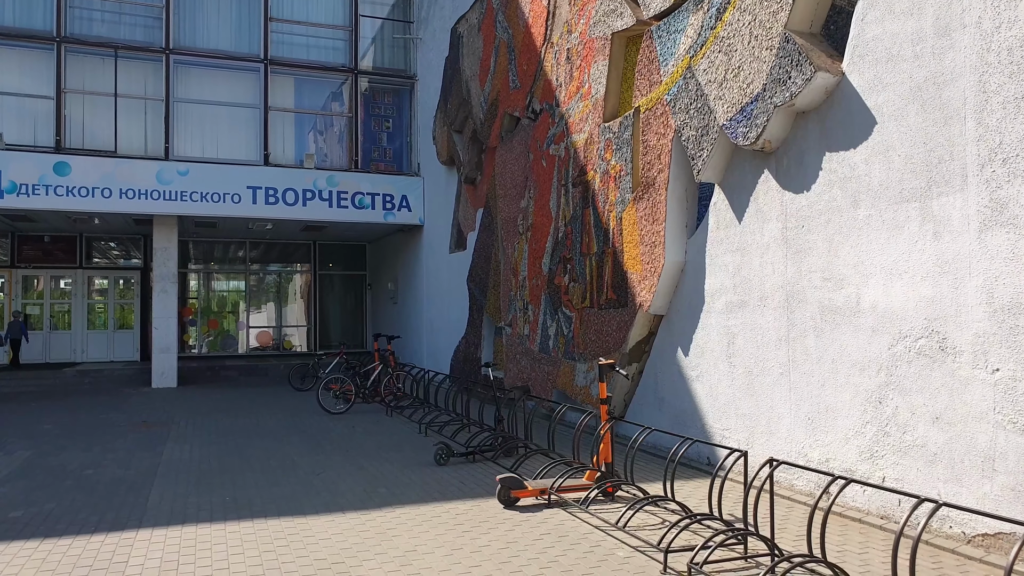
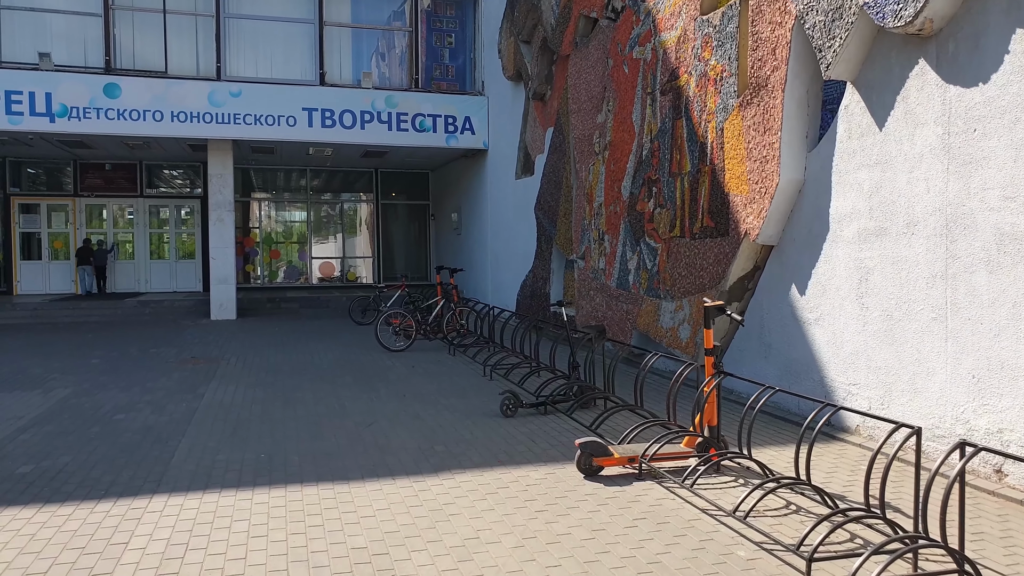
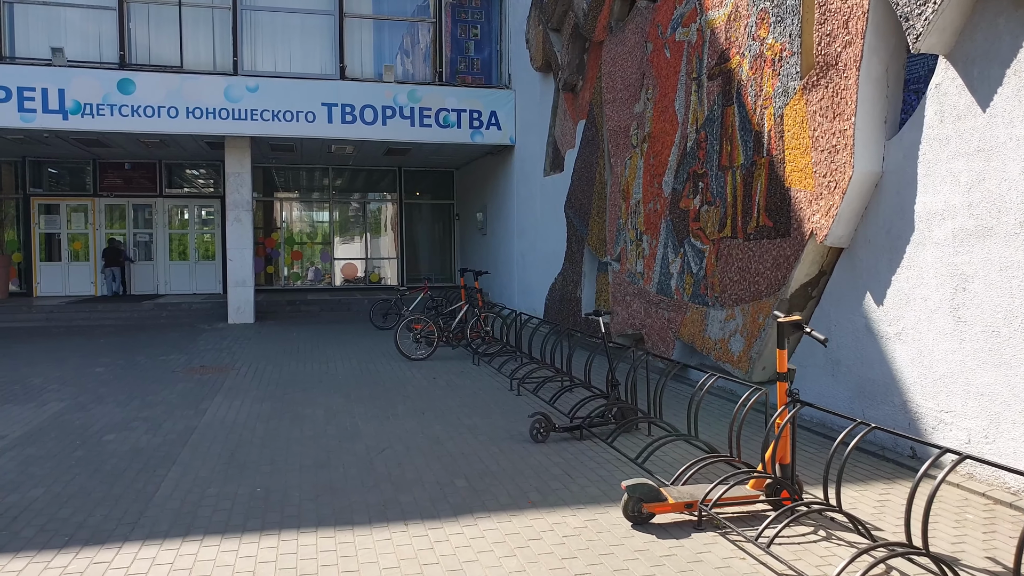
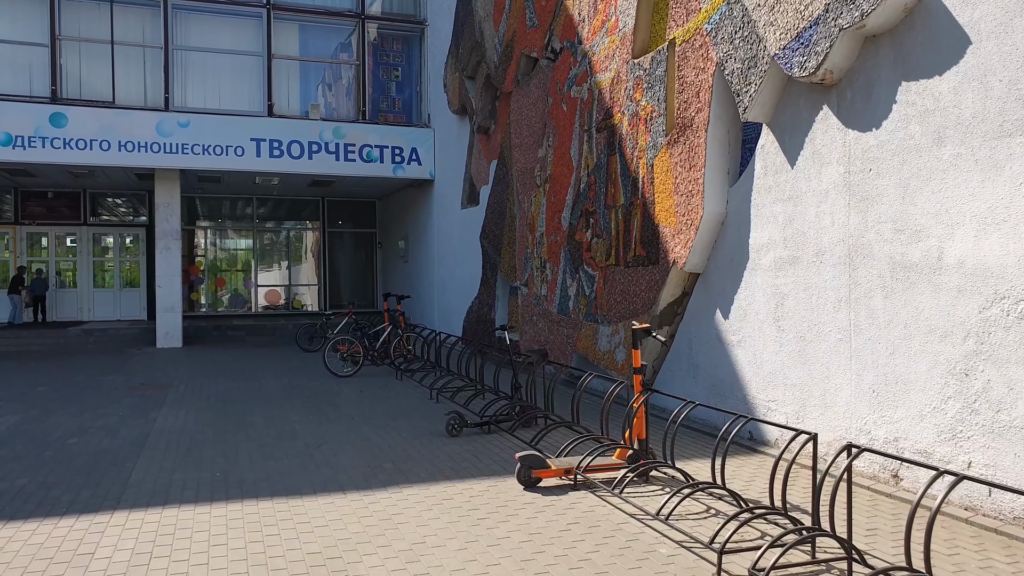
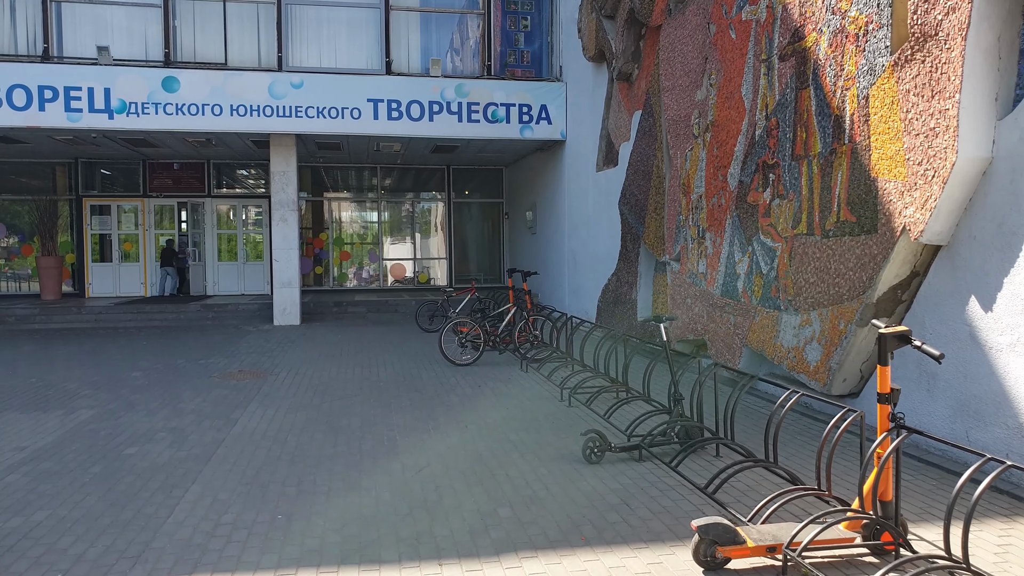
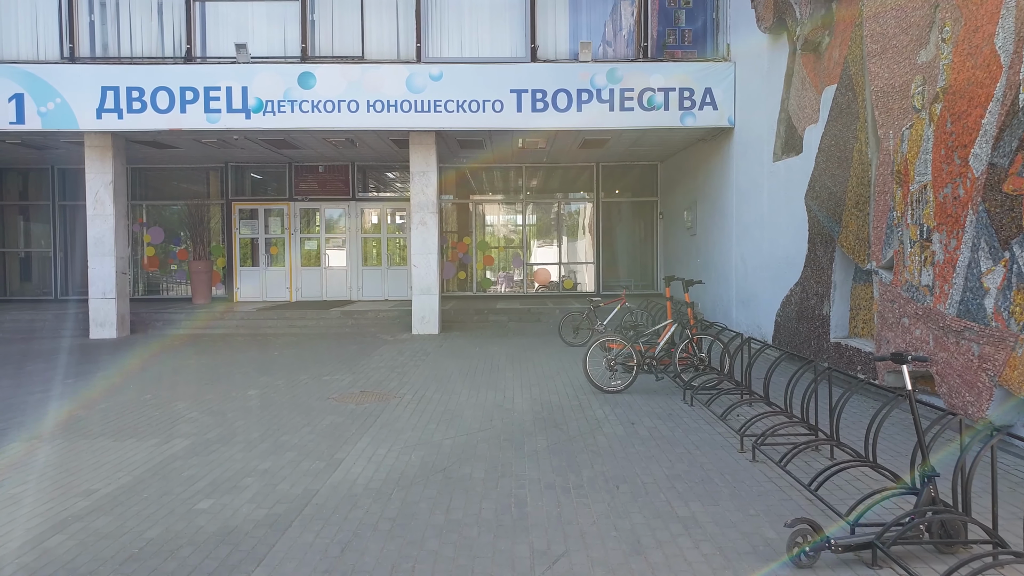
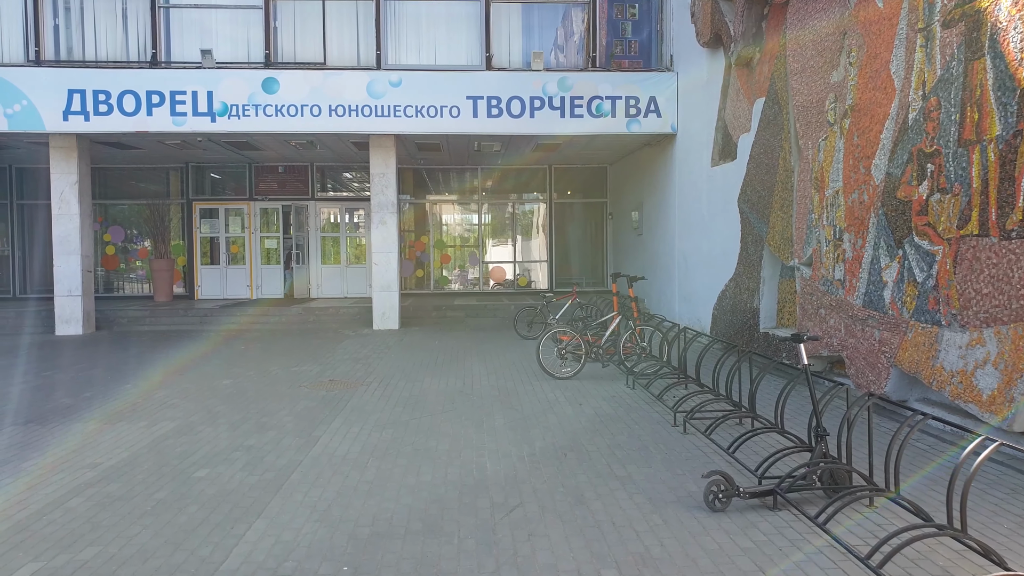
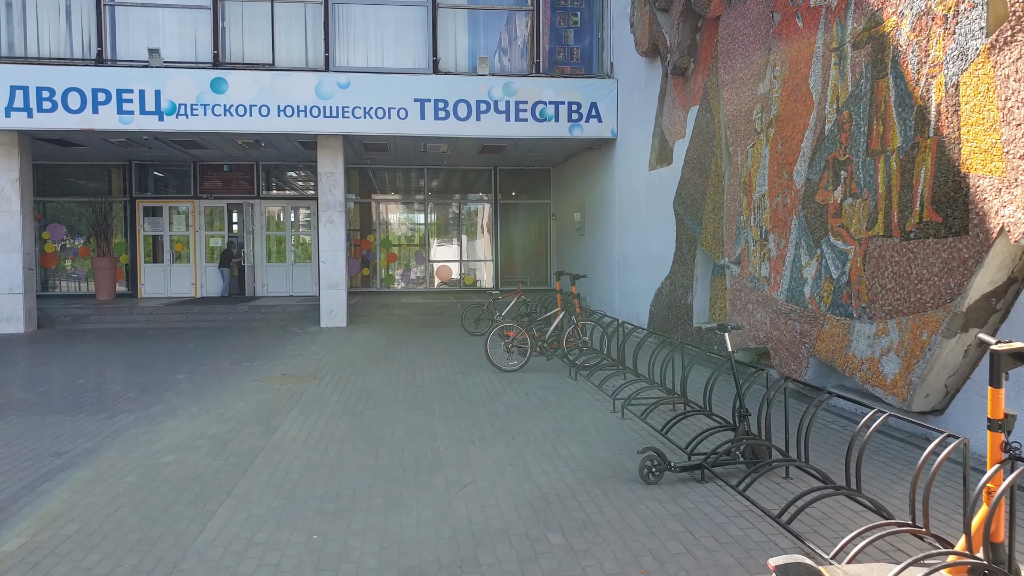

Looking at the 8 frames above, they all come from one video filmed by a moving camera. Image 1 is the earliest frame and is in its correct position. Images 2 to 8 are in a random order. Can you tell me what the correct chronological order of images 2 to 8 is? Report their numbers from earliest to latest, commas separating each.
4, 2, 3, 5, 8, 7, 6
